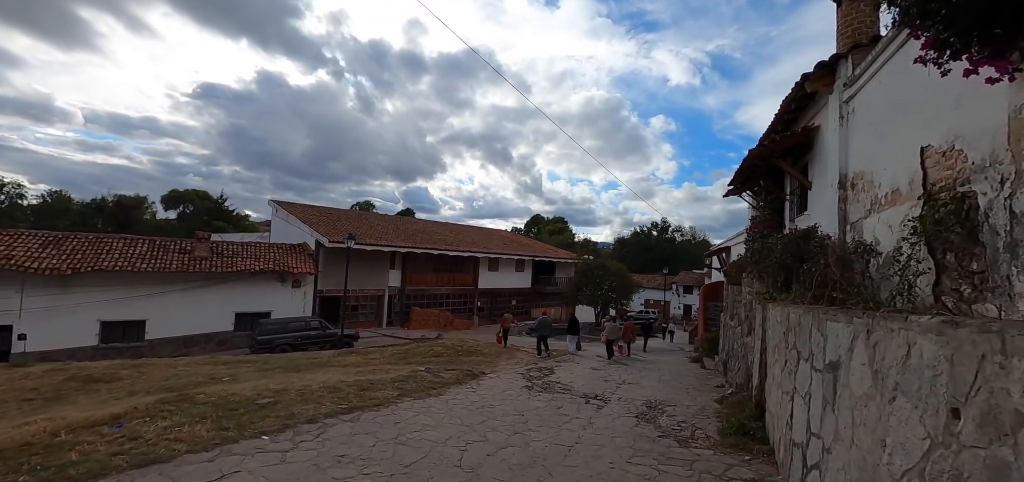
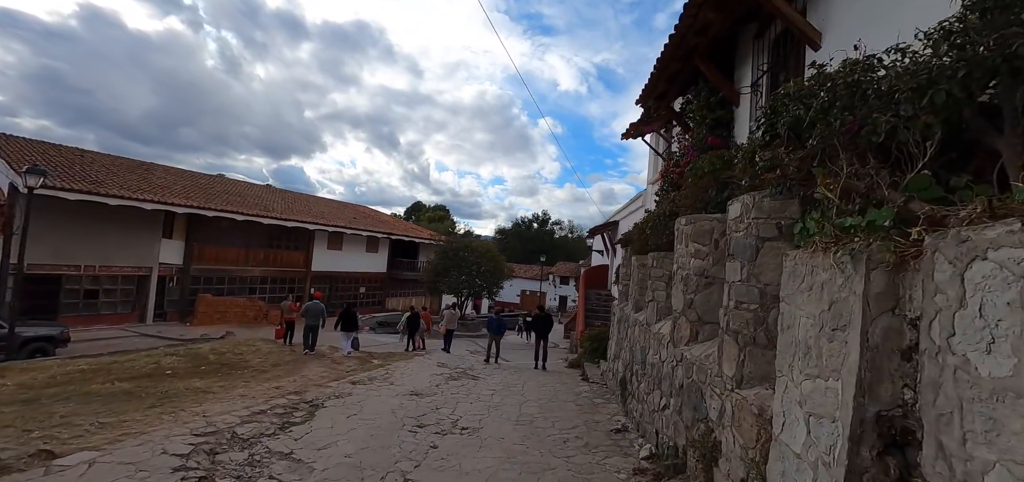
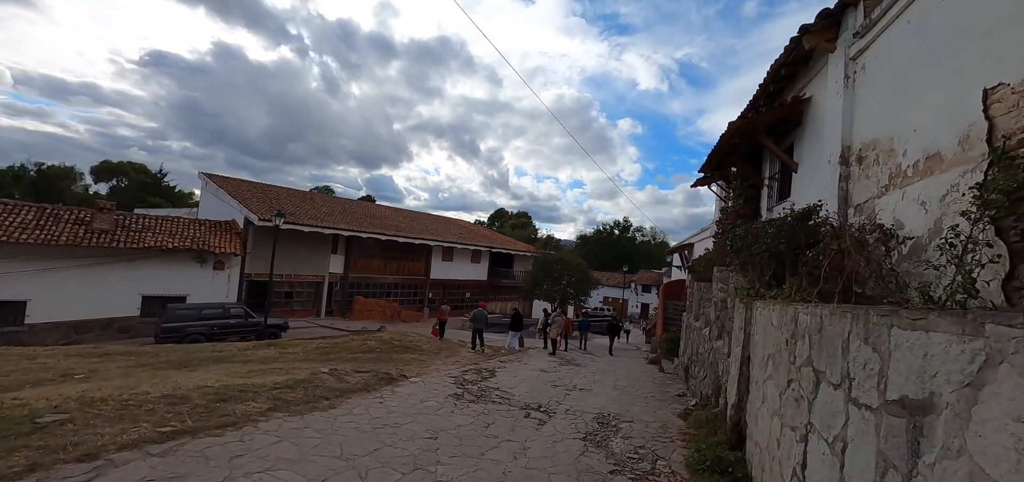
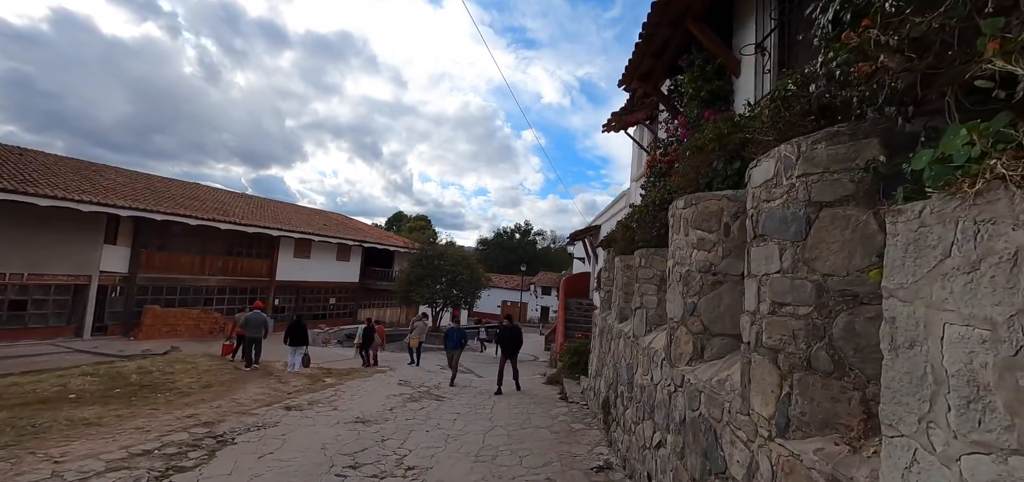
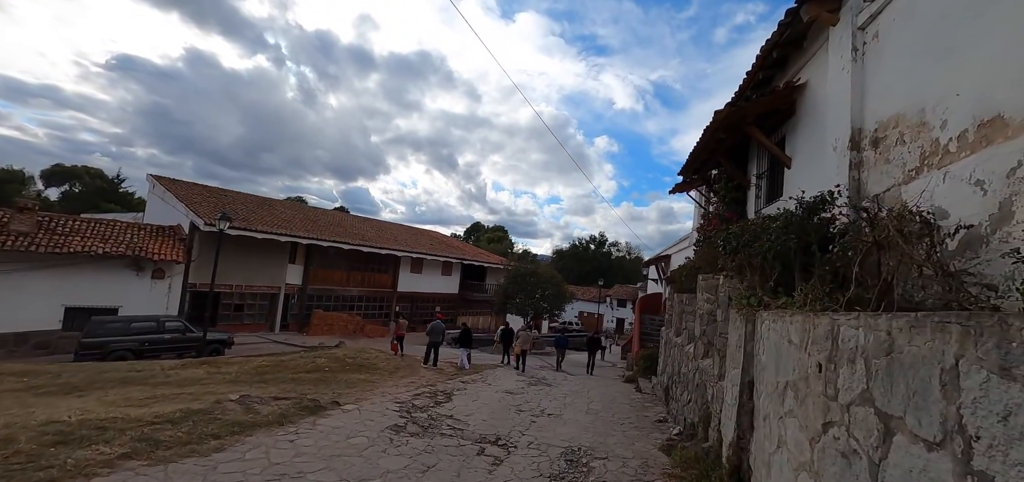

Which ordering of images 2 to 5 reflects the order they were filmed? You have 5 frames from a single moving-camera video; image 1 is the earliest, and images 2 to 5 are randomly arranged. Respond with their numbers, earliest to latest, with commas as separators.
3, 5, 2, 4
